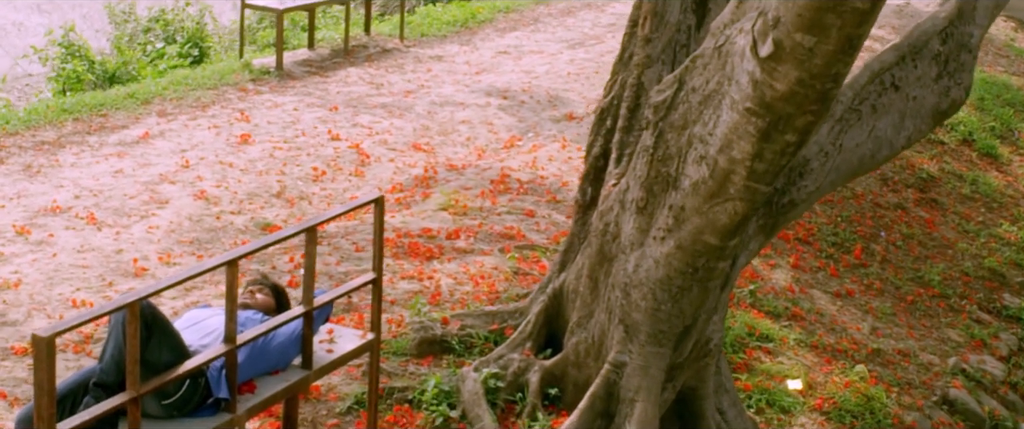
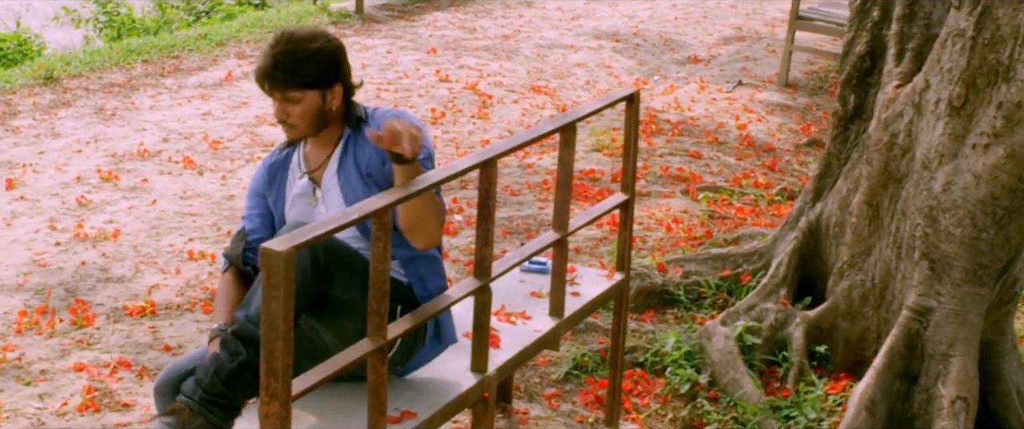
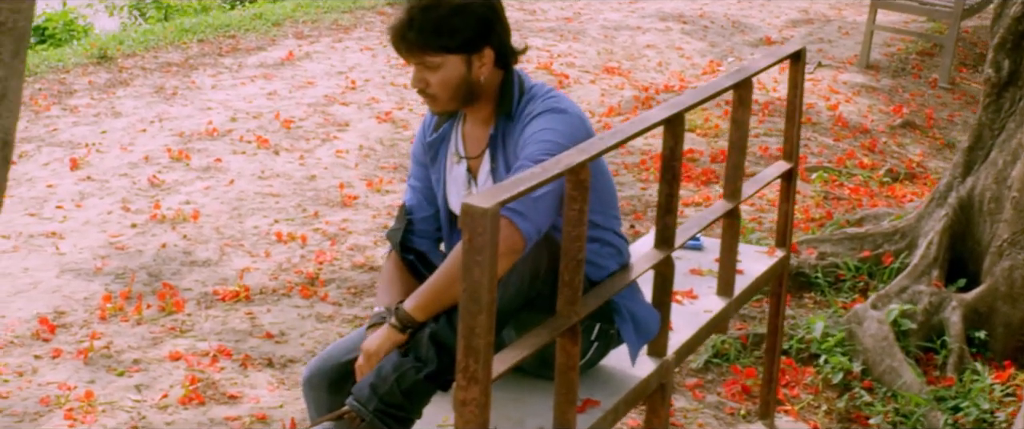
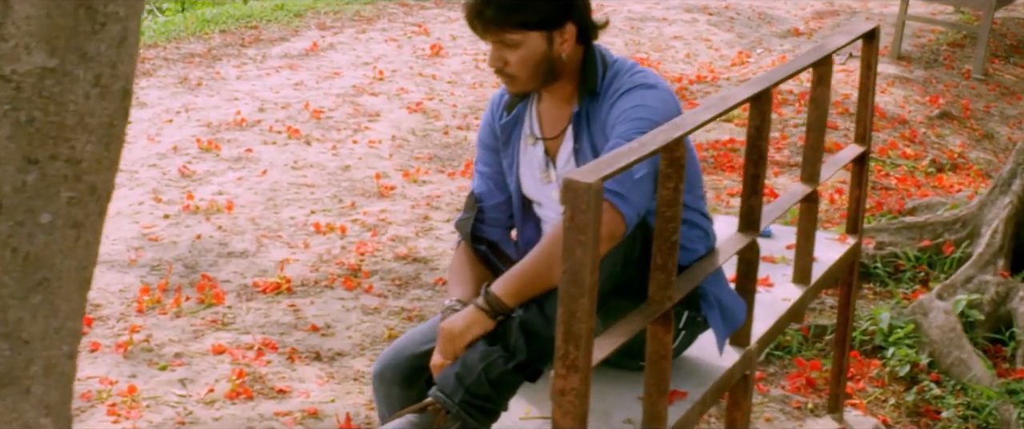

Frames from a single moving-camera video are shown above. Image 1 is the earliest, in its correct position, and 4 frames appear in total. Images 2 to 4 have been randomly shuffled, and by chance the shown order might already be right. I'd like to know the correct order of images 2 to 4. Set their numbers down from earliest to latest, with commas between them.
2, 3, 4
